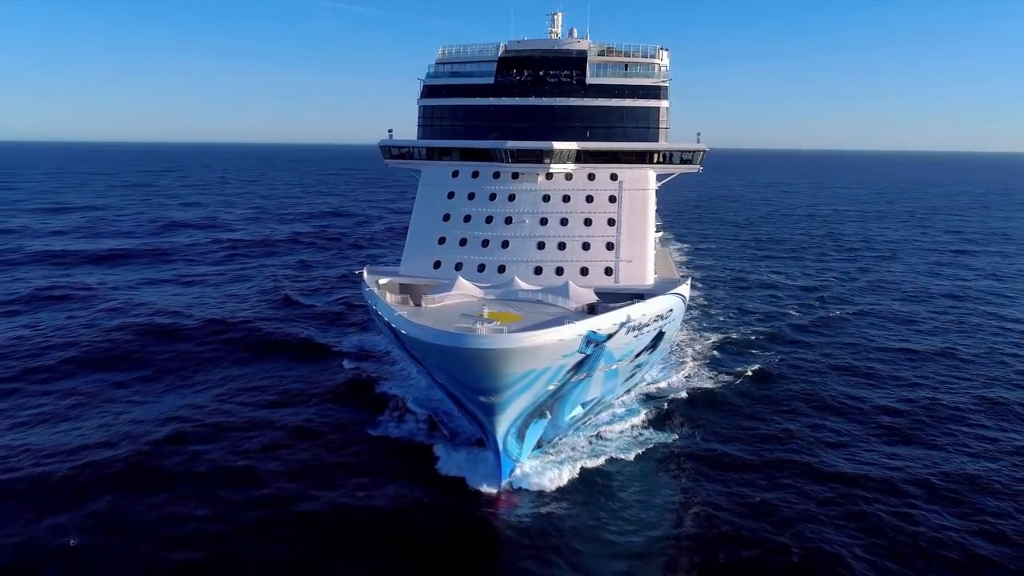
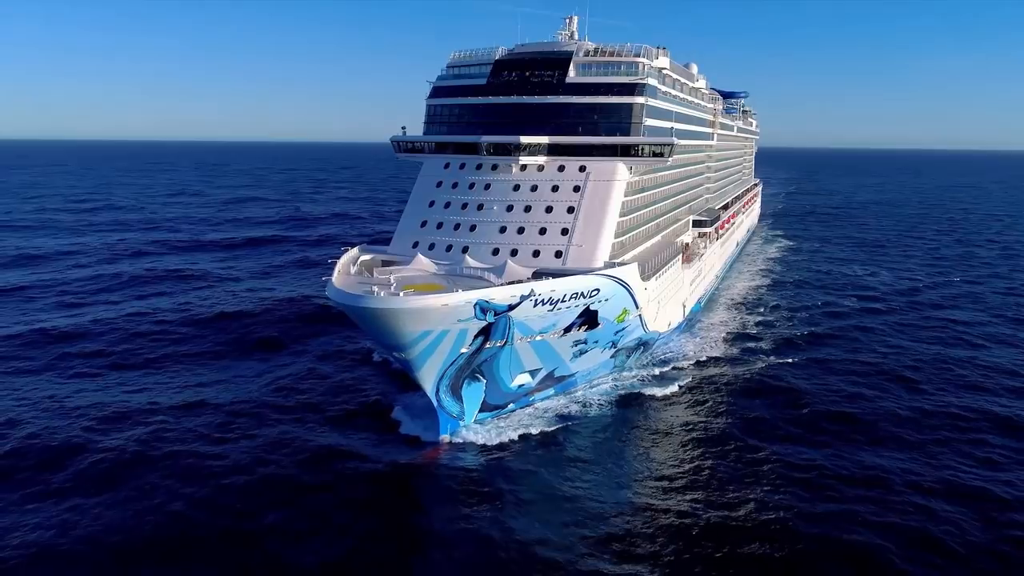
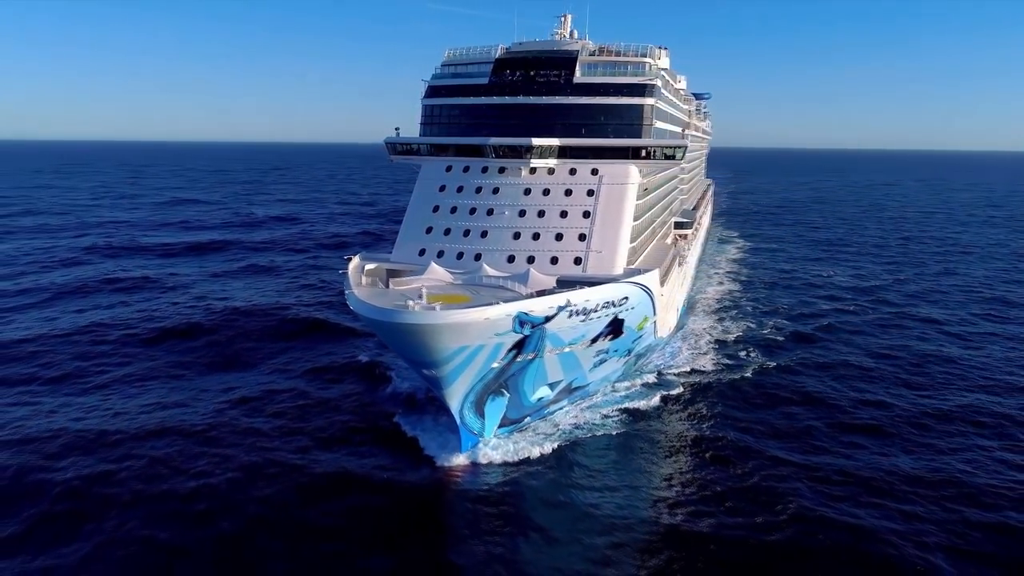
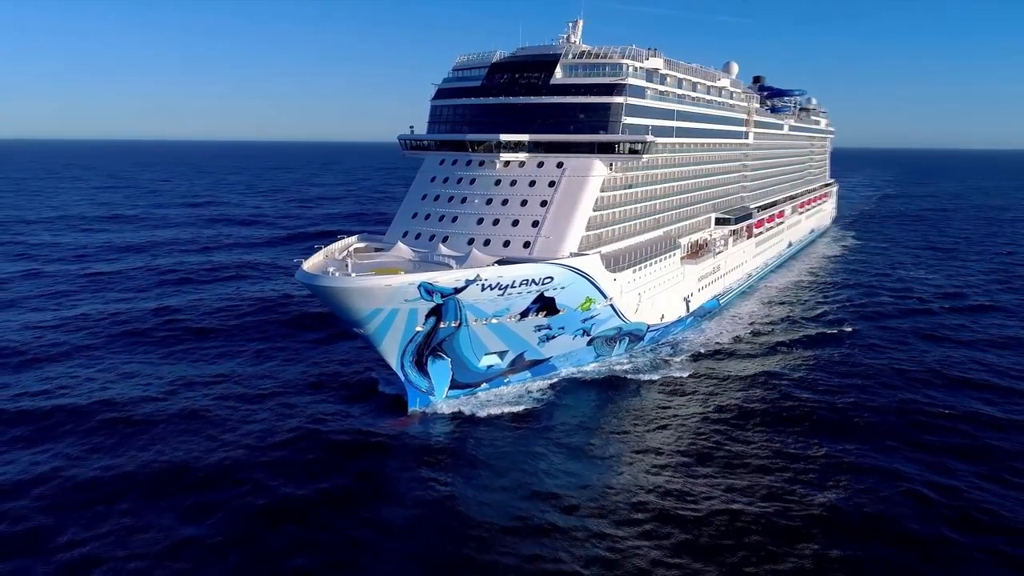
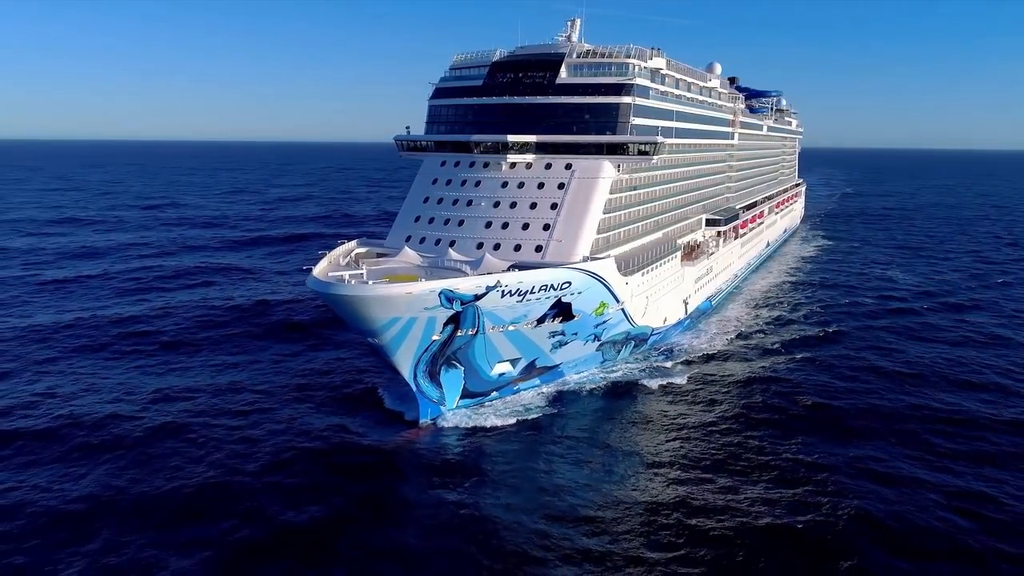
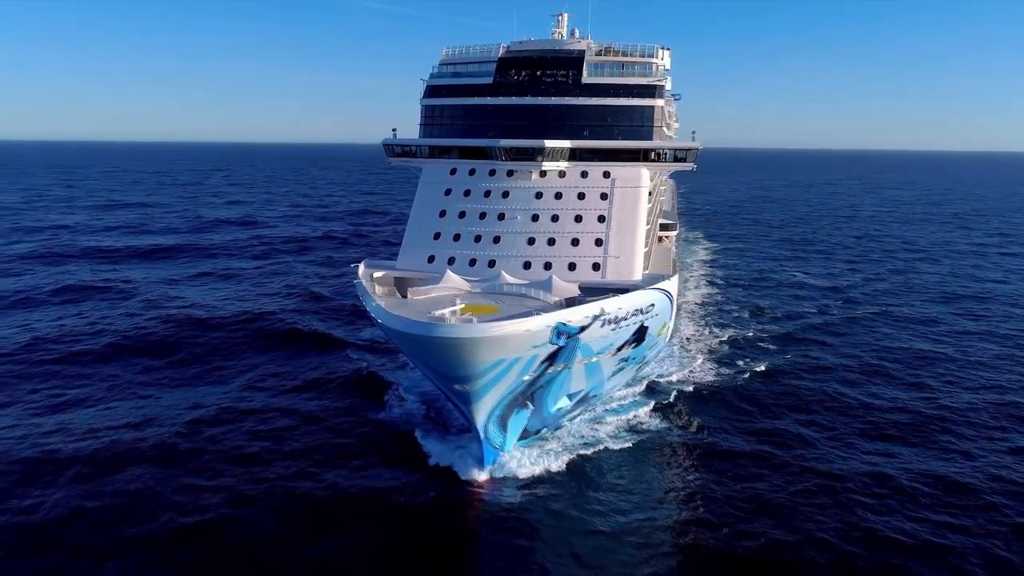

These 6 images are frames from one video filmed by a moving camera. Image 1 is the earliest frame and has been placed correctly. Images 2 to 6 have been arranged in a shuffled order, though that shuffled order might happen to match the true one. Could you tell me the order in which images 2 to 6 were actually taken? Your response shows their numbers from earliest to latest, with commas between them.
6, 3, 2, 5, 4
